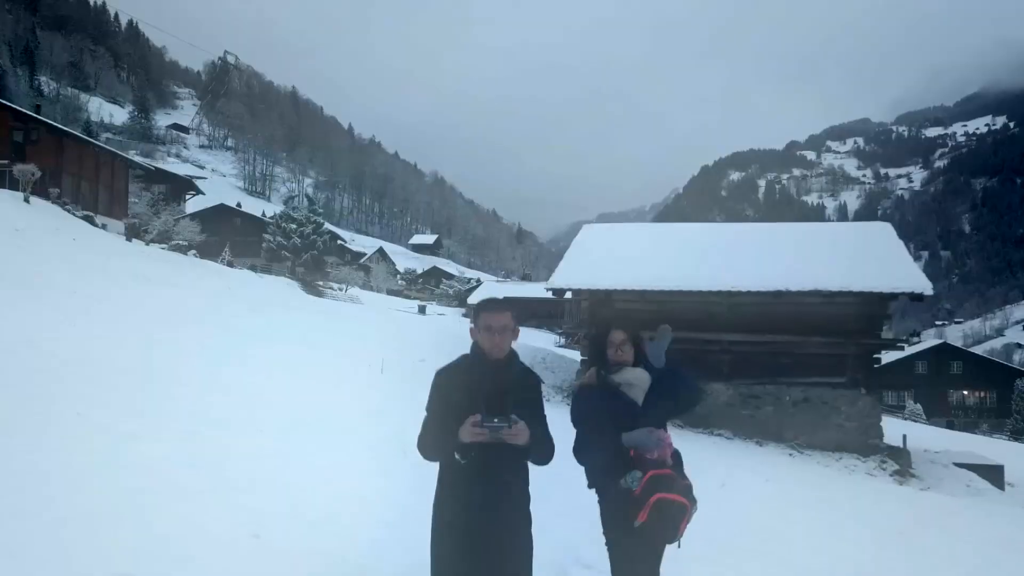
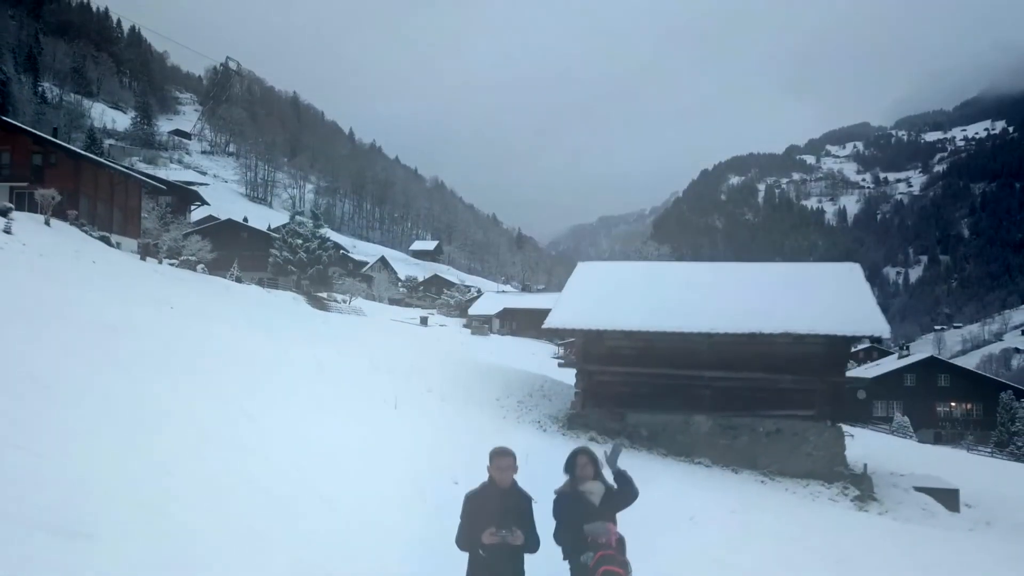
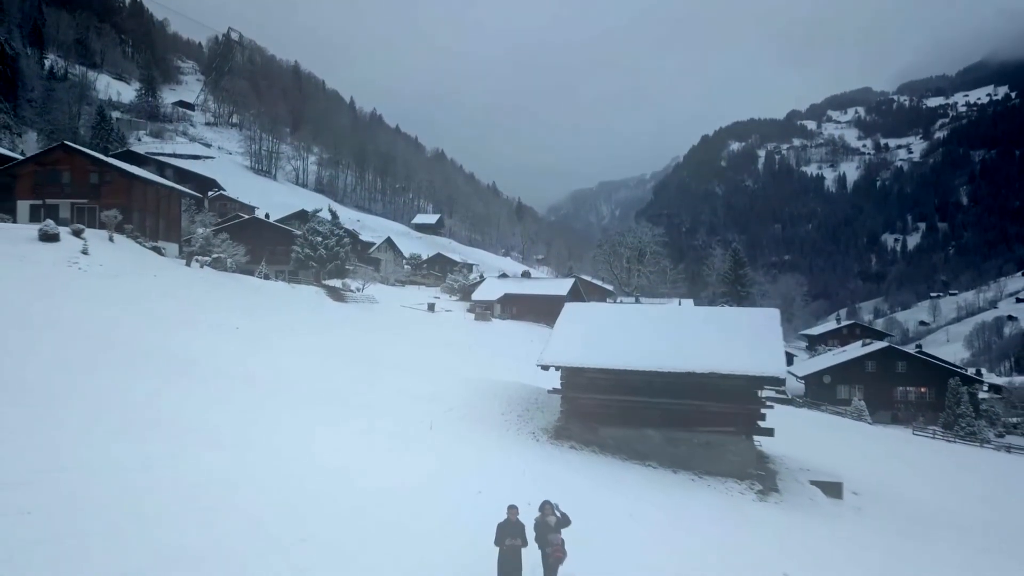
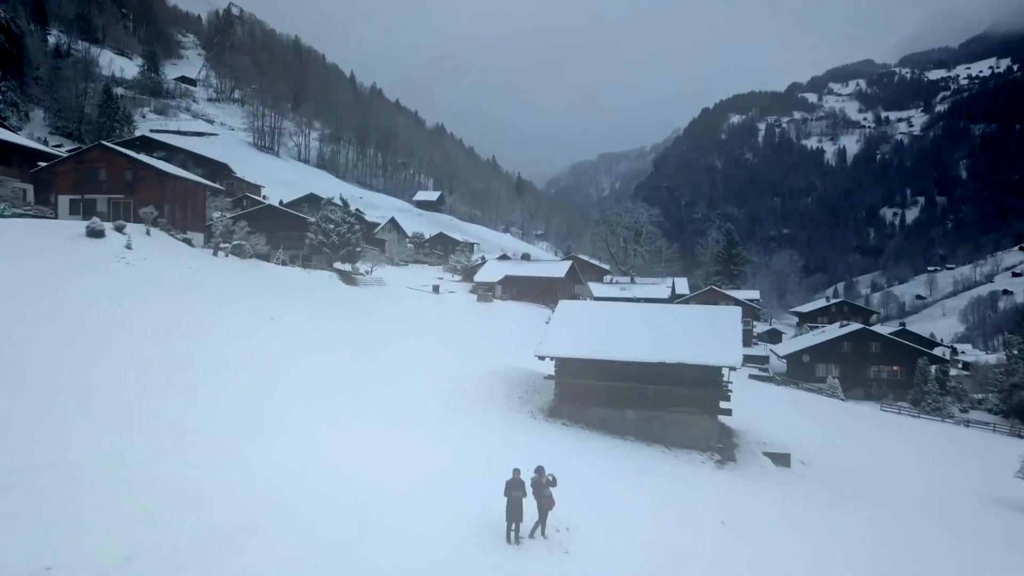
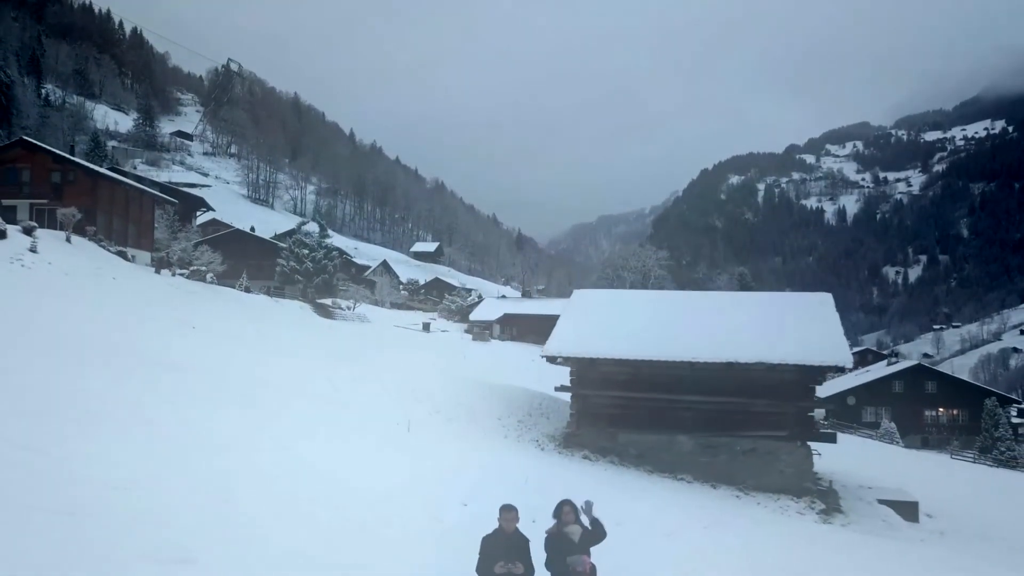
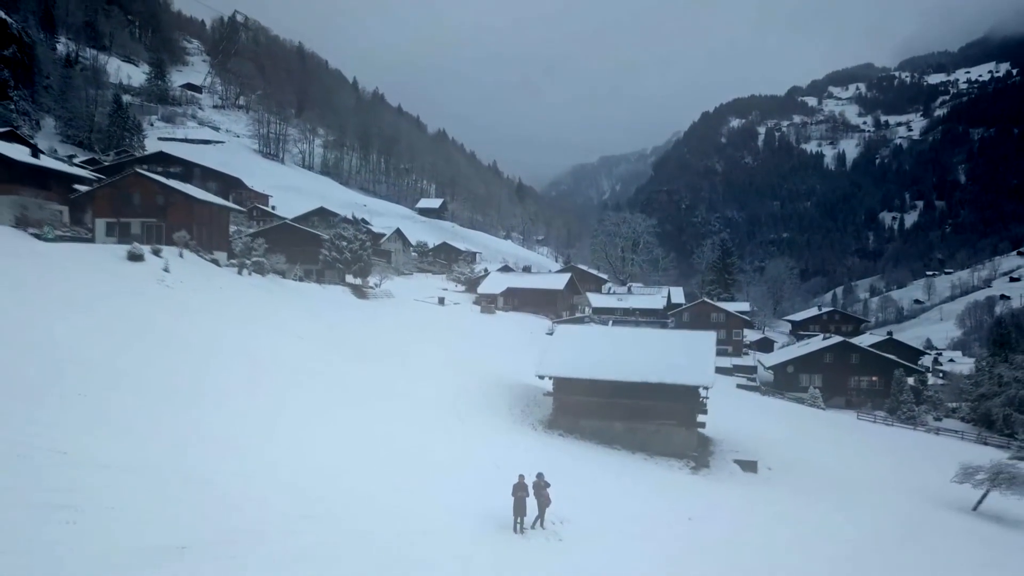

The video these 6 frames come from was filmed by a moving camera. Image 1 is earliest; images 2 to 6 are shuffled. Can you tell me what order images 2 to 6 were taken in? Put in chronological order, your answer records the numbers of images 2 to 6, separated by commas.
2, 5, 3, 4, 6
